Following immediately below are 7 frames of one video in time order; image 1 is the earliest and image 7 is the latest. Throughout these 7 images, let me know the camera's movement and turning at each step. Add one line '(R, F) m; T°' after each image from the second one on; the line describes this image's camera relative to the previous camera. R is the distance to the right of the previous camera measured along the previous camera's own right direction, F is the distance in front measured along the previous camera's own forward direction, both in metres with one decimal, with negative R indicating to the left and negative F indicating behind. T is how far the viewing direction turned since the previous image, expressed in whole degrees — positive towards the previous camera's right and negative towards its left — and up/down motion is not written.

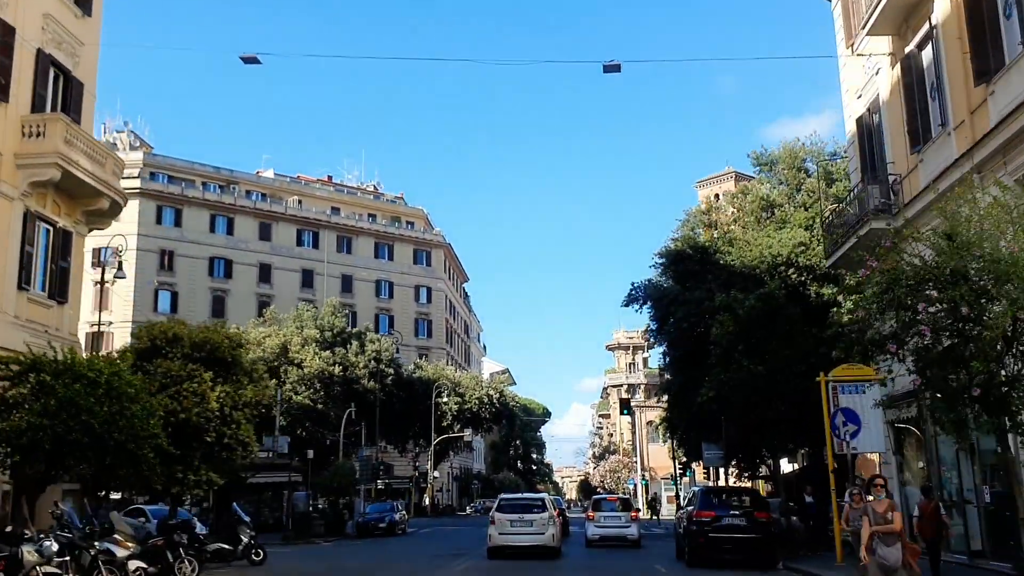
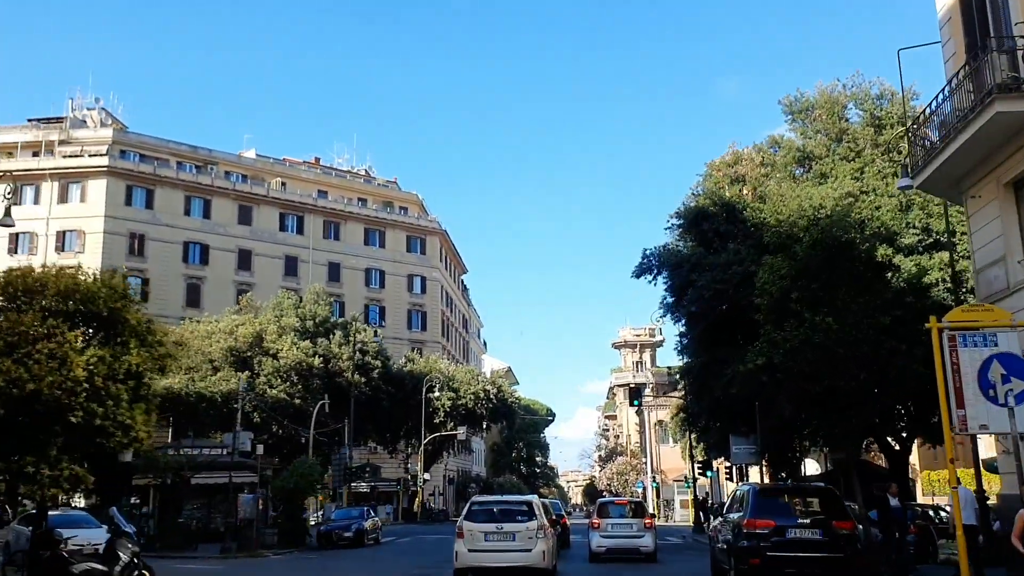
(+0.5, +5.4) m; 0°
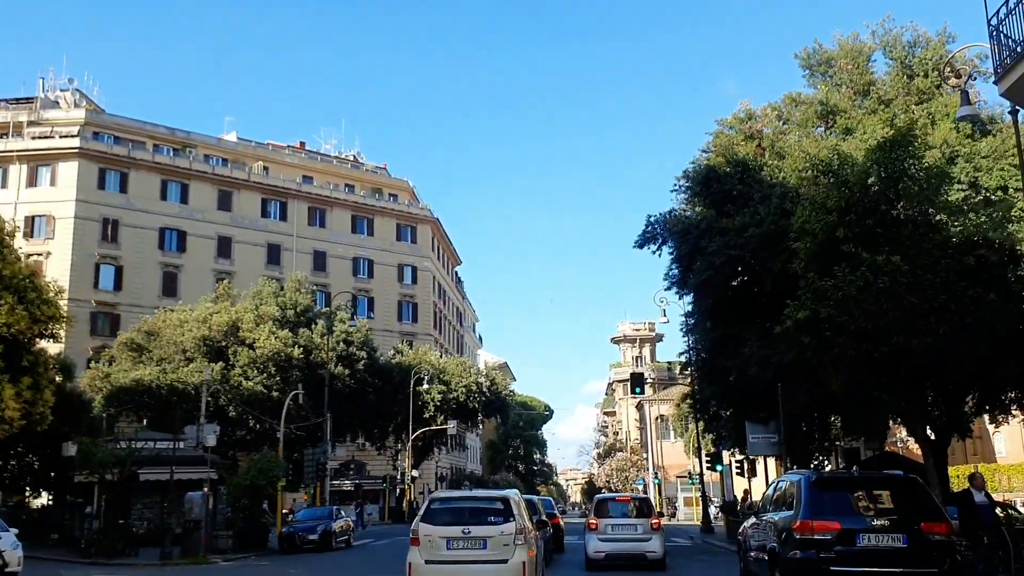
(+0.3, +3.3) m; 0°
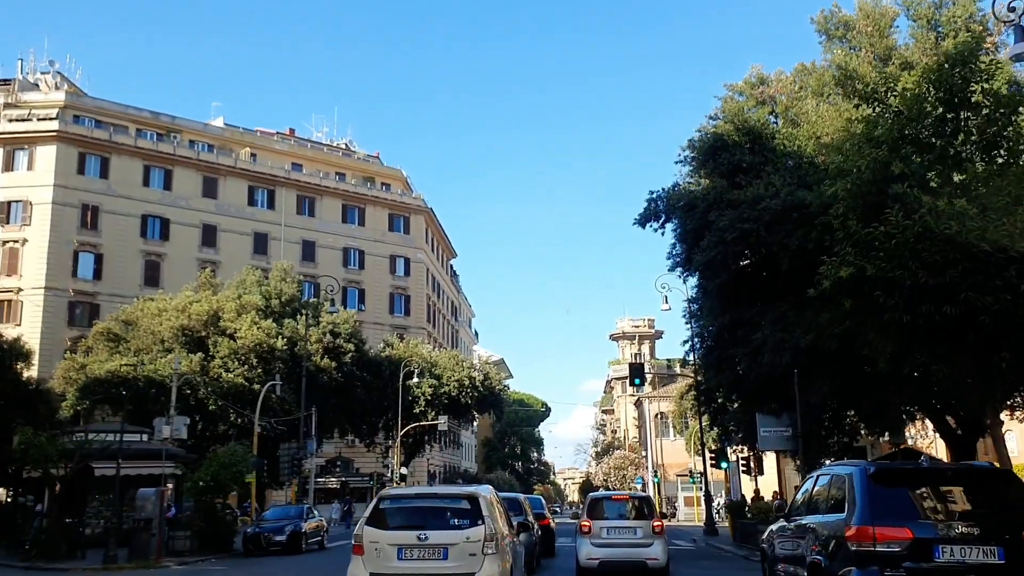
(+0.3, +2.2) m; 0°
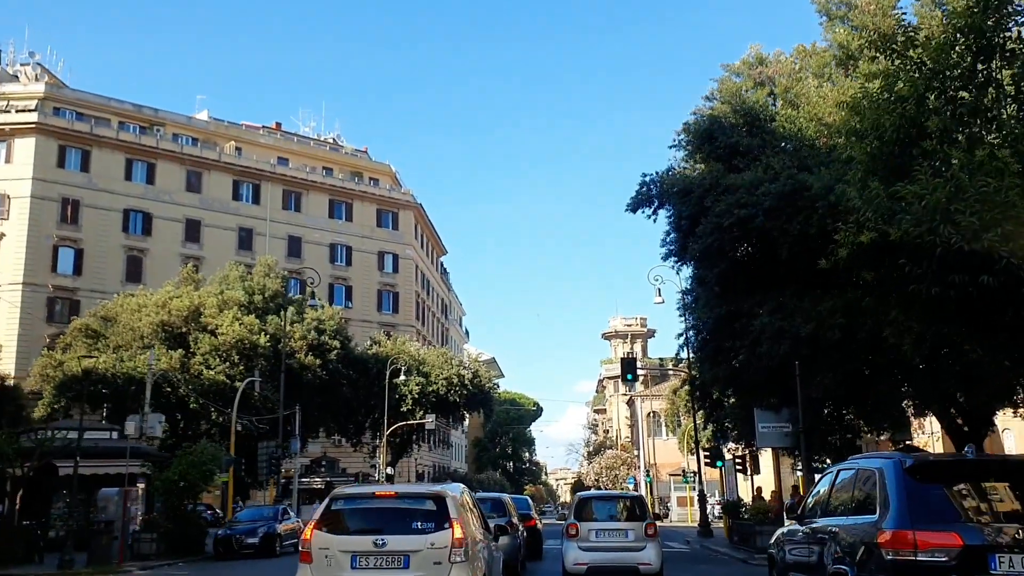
(+0.2, +1.1) m; 0°
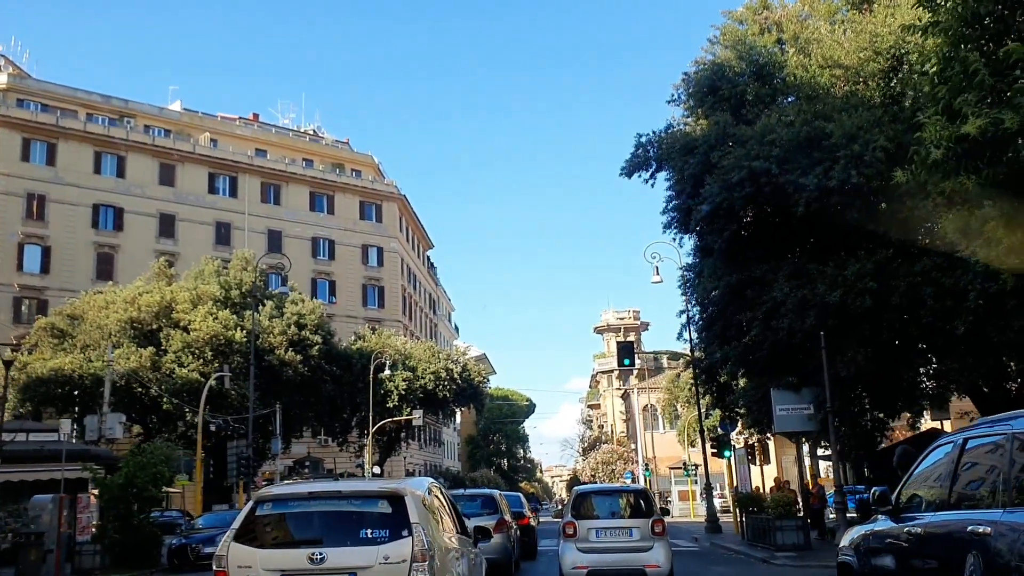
(+0.1, +2.3) m; +1°
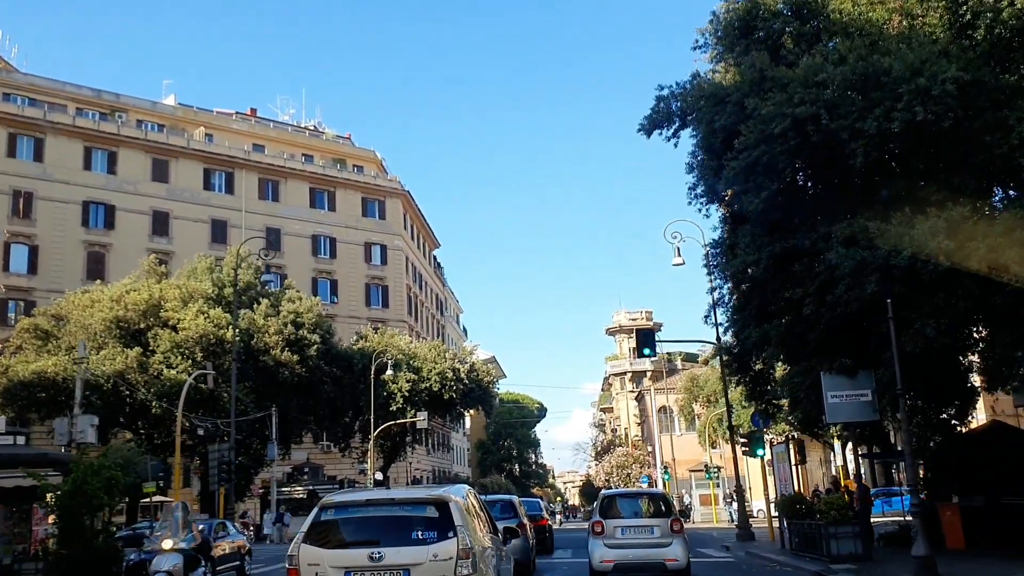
(+0.1, +2.6) m; -1°
